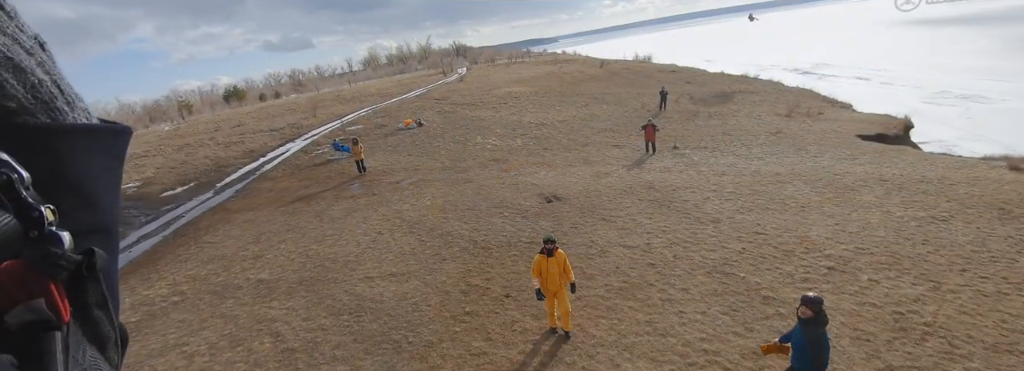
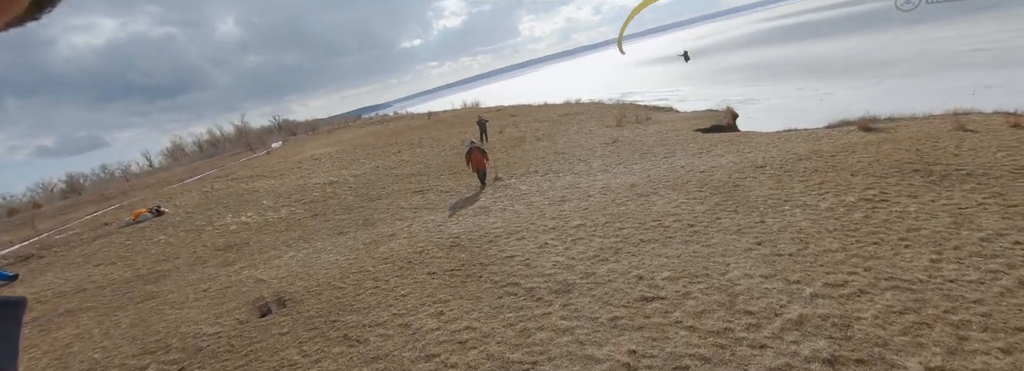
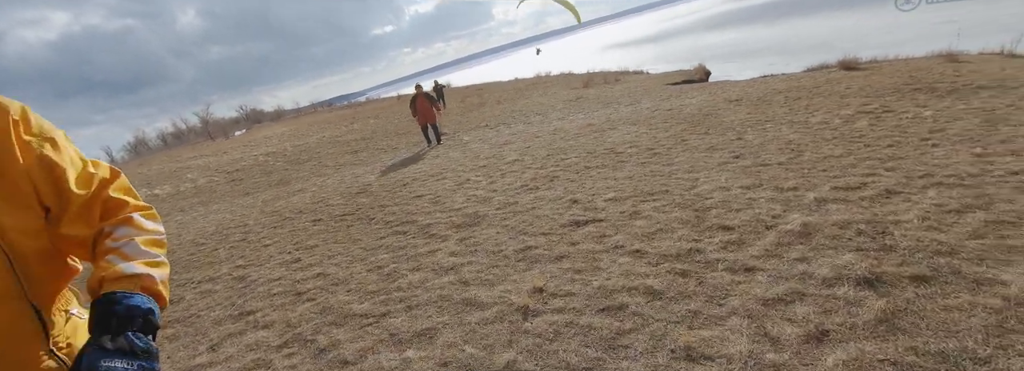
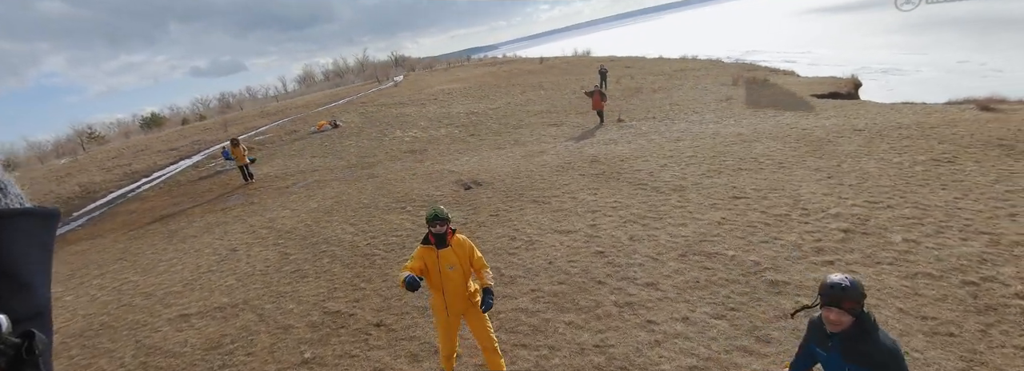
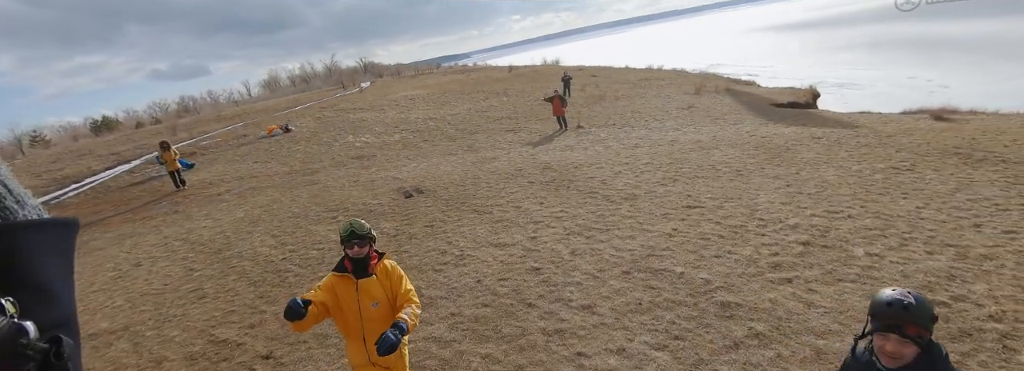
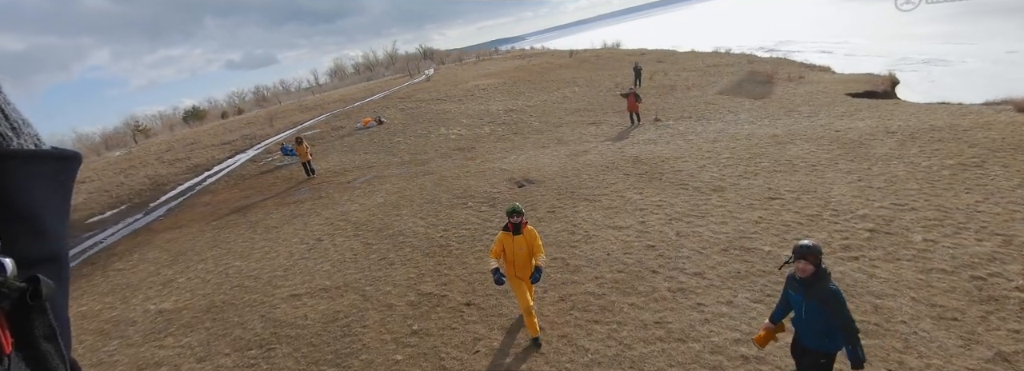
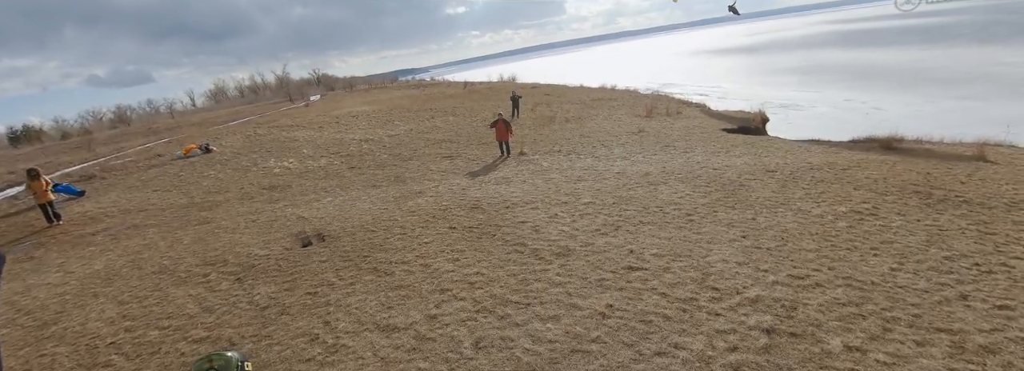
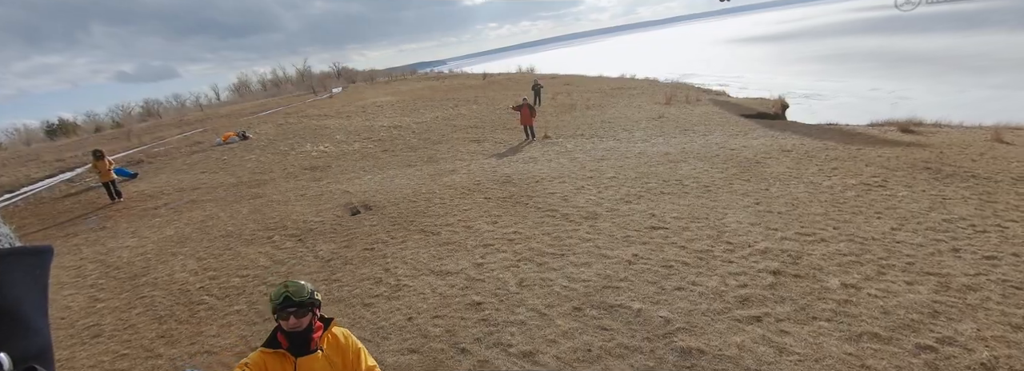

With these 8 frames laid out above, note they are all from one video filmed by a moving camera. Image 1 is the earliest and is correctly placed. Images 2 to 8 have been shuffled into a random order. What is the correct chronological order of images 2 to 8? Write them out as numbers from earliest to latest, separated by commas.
6, 4, 5, 8, 7, 2, 3
